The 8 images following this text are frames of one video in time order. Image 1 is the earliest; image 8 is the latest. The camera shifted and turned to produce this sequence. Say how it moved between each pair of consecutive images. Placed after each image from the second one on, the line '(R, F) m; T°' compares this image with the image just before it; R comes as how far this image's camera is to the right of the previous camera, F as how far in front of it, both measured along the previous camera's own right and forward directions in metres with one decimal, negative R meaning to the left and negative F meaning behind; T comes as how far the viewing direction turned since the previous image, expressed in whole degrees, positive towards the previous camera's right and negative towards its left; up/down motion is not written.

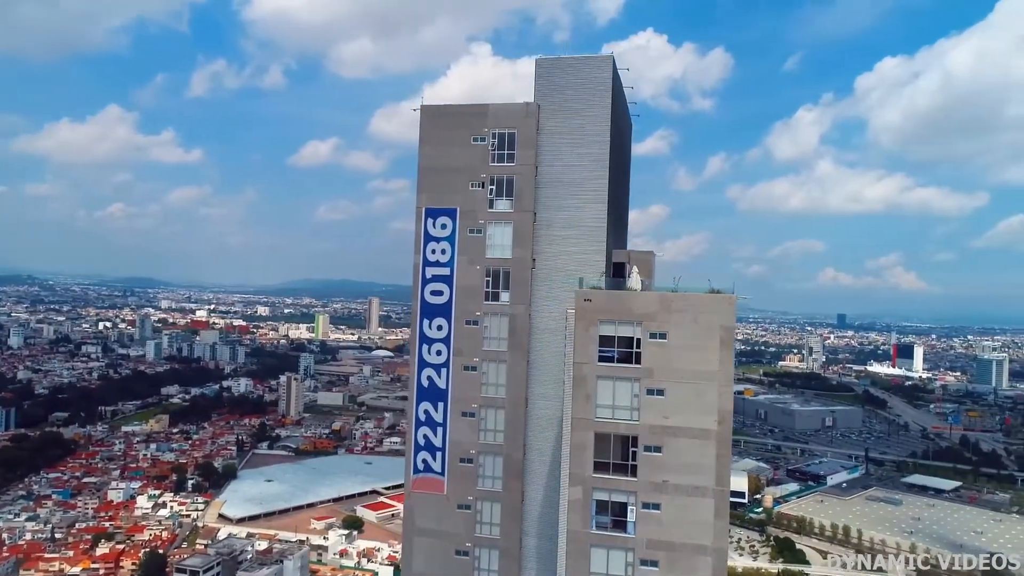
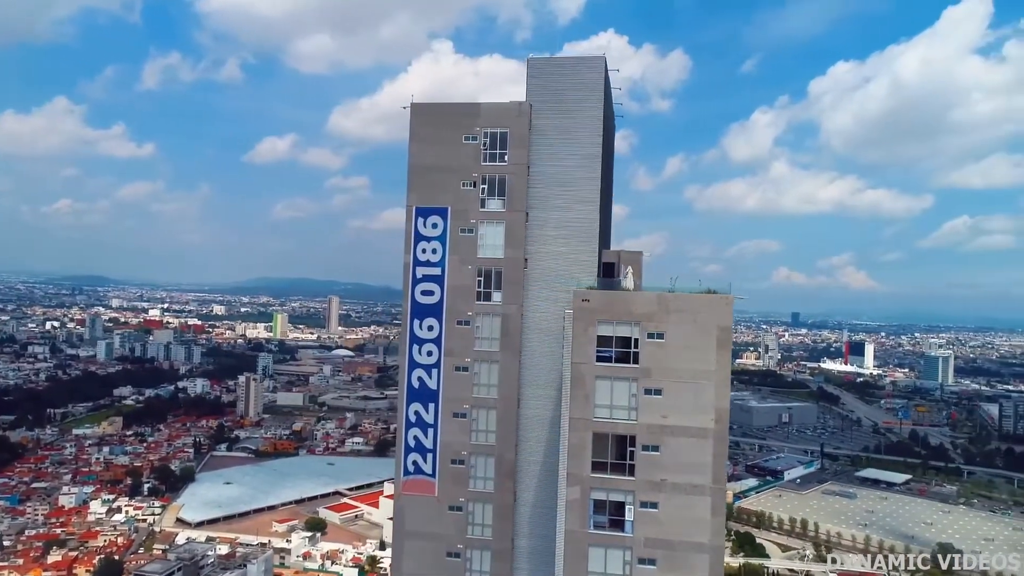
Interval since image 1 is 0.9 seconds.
(-0.4, 0.0) m; +3°
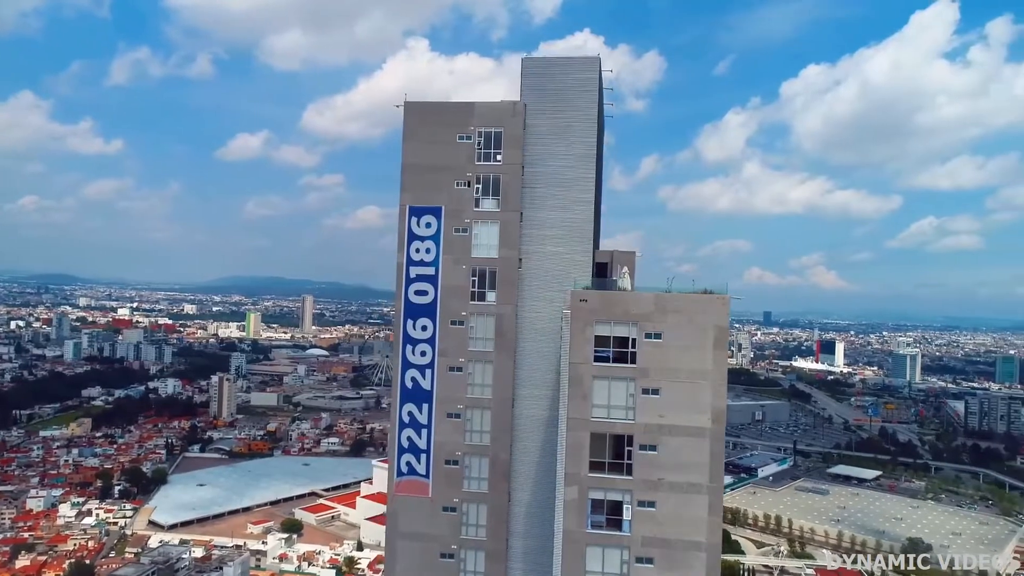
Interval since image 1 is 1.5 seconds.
(-0.2, 0.0) m; +2°
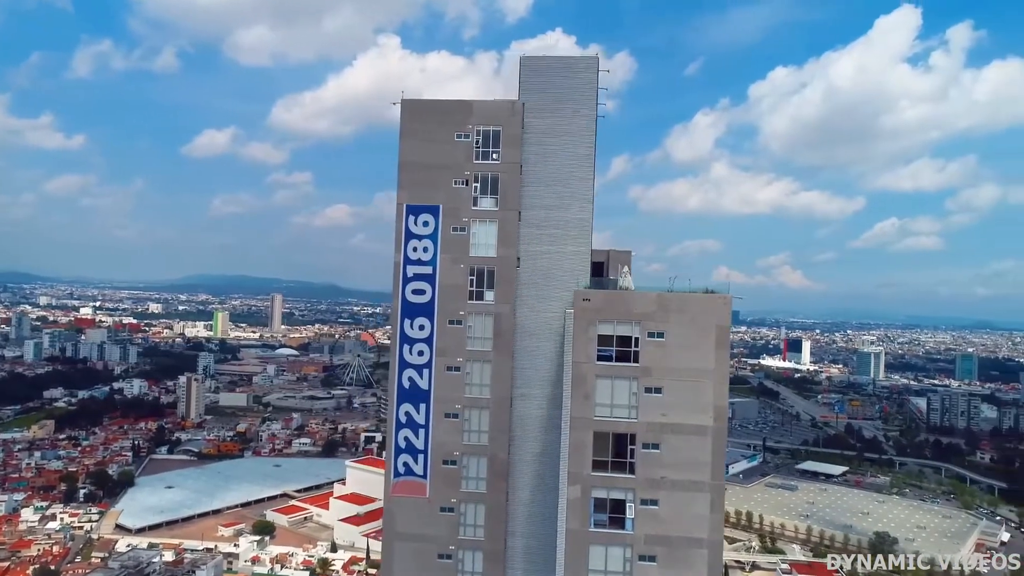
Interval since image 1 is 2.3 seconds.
(-0.3, 0.0) m; +2°
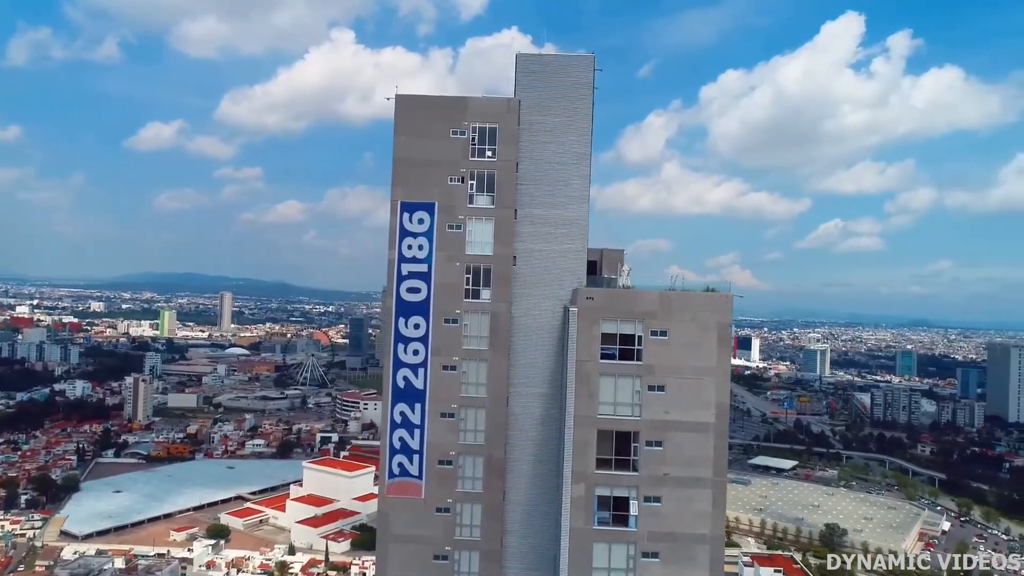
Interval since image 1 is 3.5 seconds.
(-0.5, +0.1) m; +3°
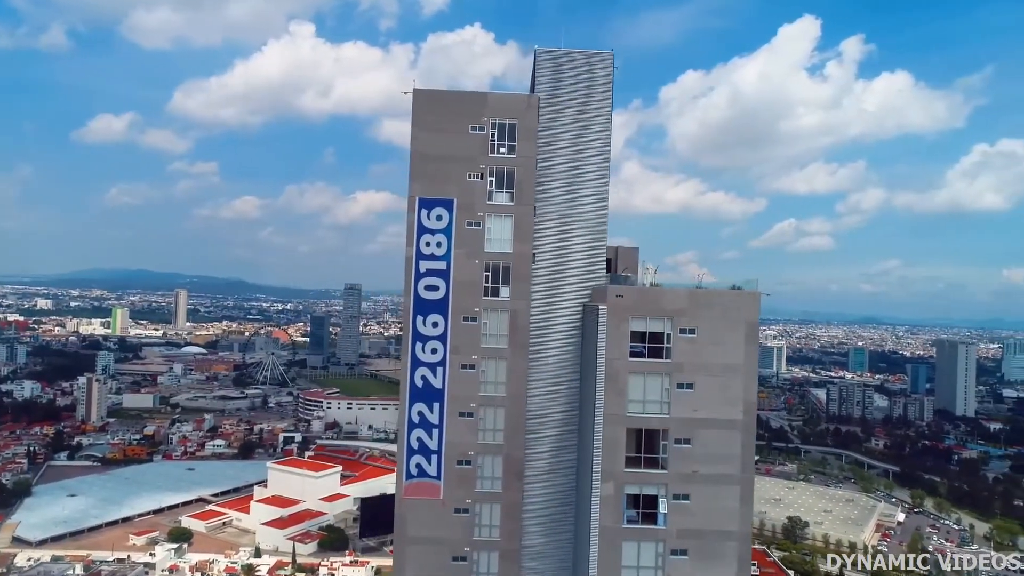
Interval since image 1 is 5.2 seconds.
(-0.7, +0.1) m; +3°
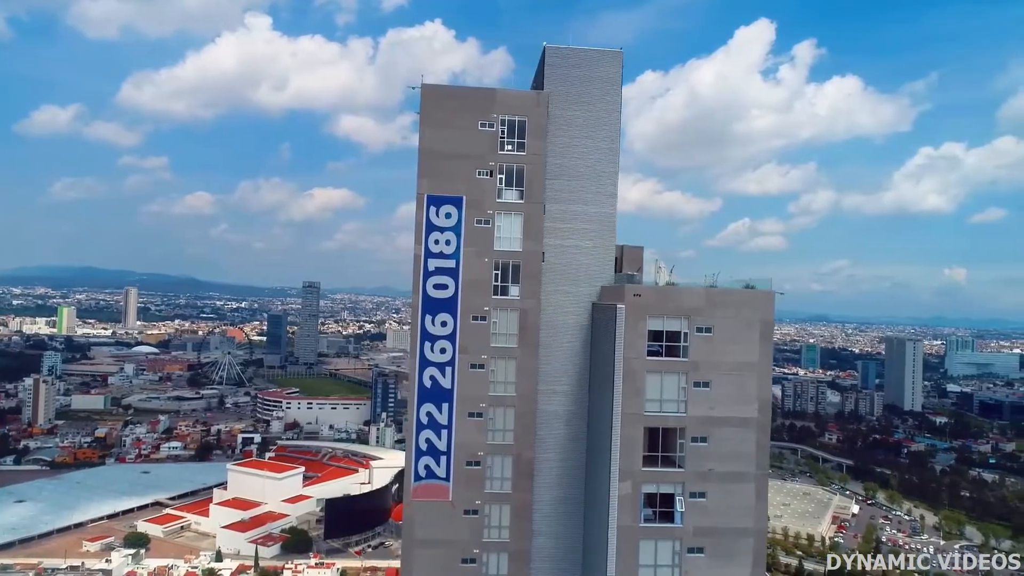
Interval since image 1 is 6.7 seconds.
(-0.6, +0.1) m; +3°
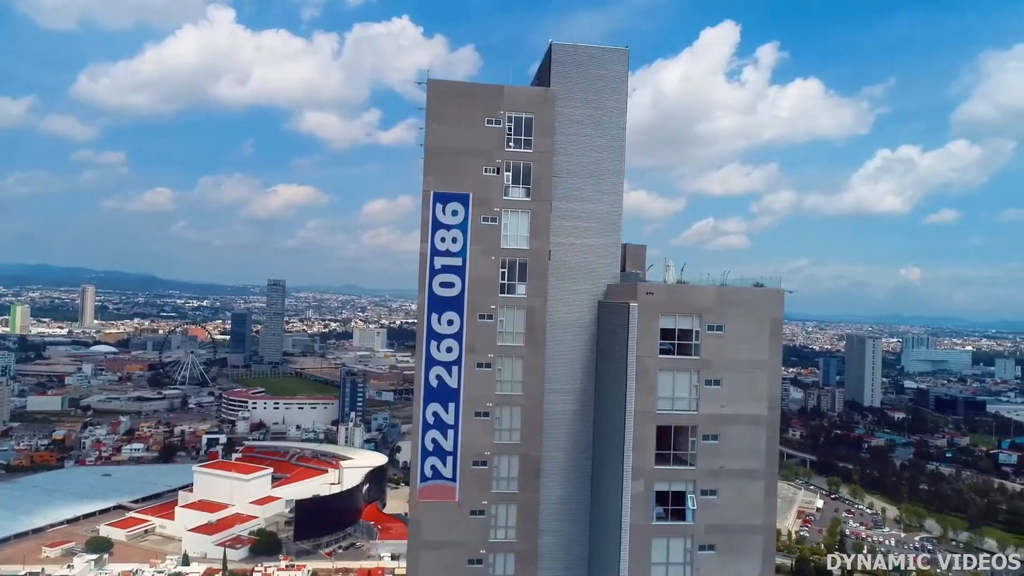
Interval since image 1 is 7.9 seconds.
(-0.5, +0.1) m; +2°
